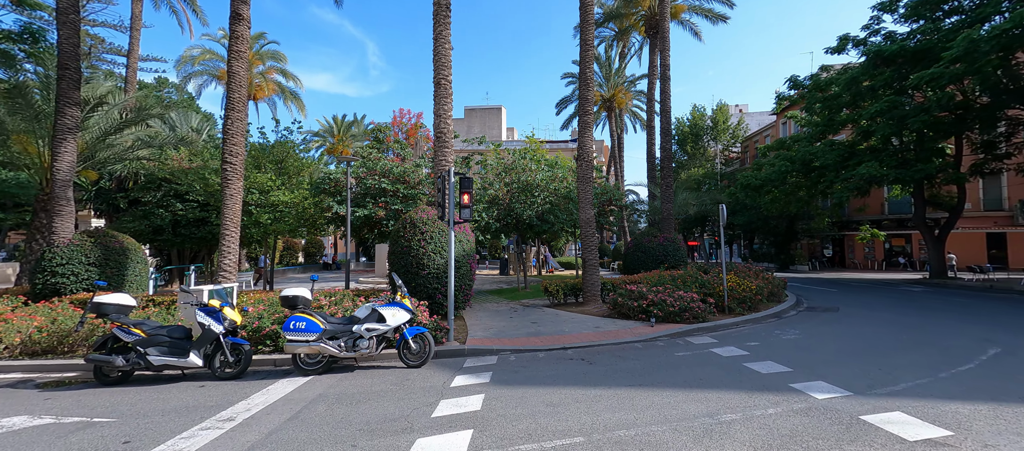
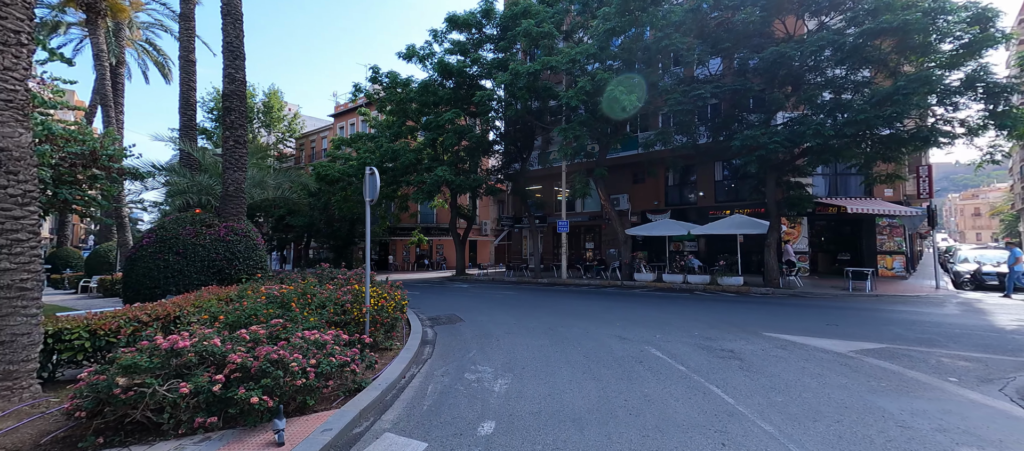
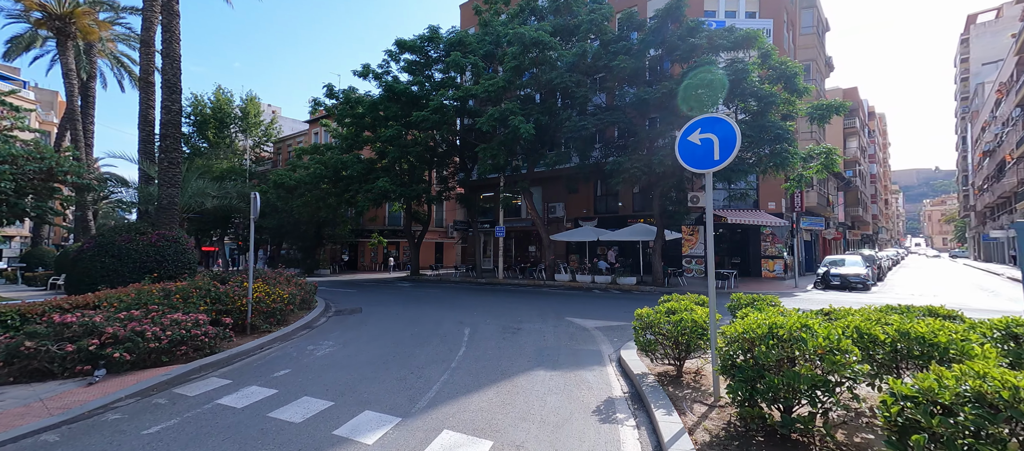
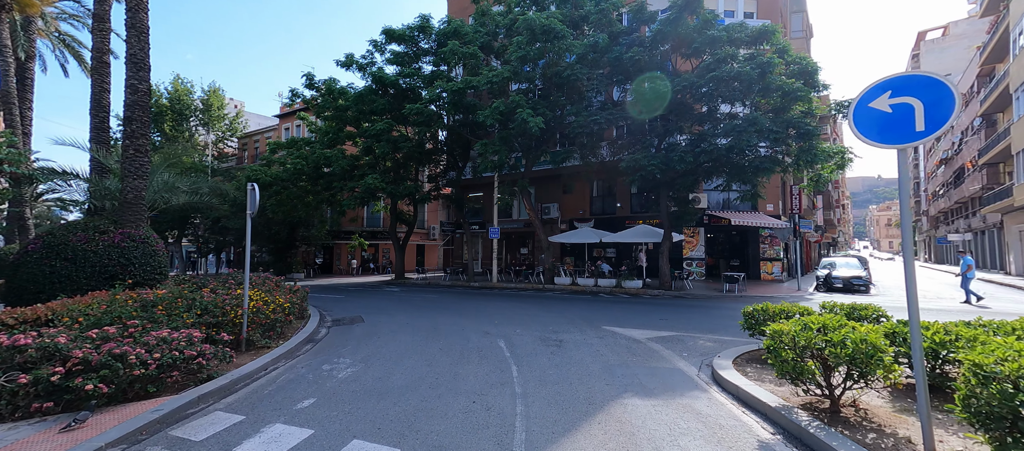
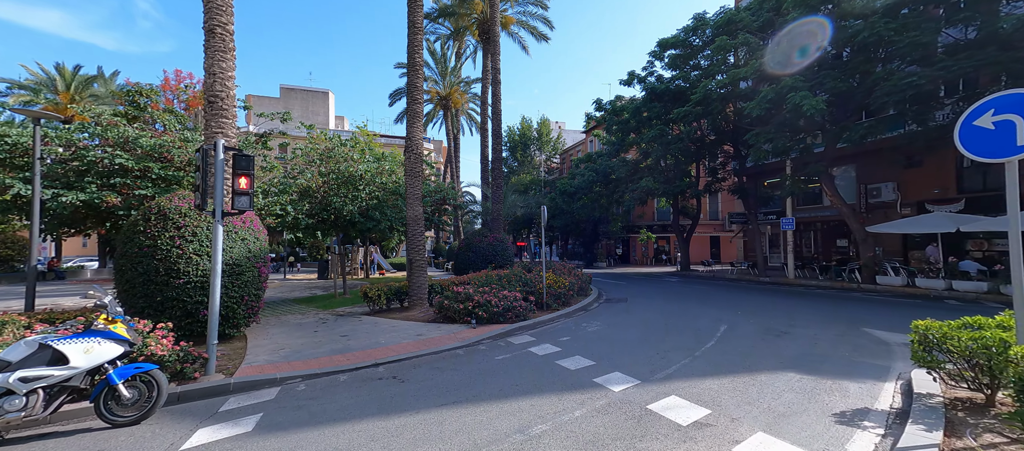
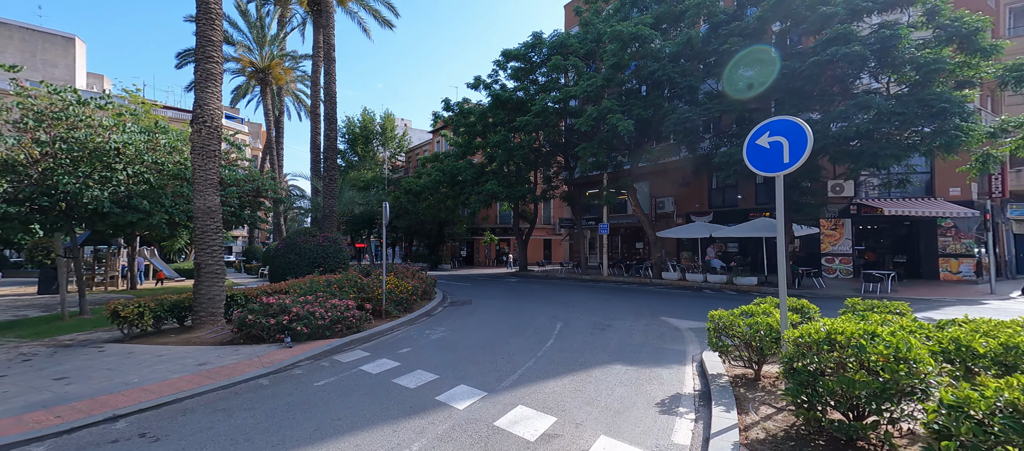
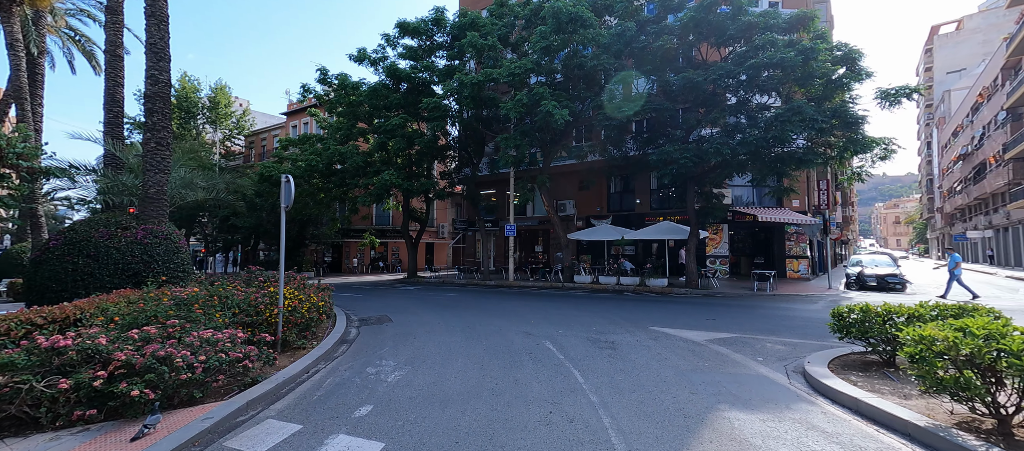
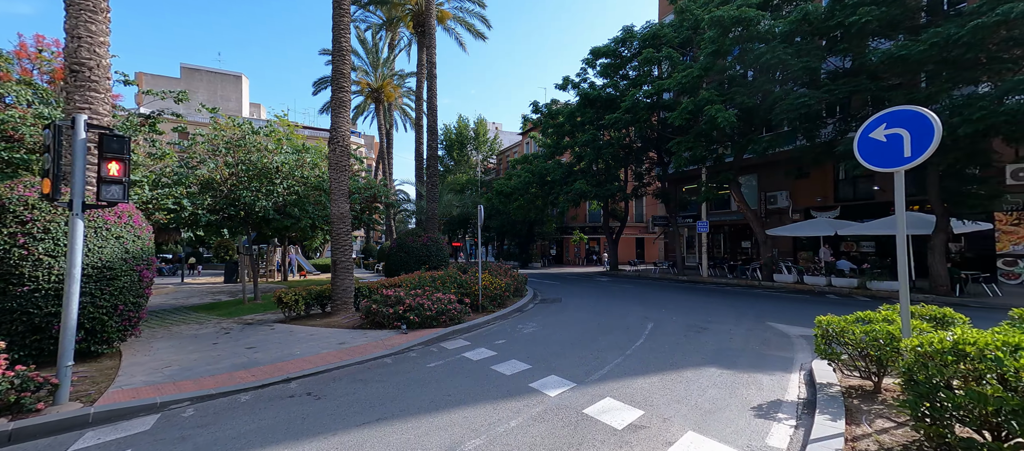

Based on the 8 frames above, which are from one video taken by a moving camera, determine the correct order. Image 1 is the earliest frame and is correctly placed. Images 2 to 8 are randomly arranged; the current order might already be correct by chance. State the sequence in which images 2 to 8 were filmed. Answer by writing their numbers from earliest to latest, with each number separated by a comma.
5, 8, 6, 3, 4, 7, 2
